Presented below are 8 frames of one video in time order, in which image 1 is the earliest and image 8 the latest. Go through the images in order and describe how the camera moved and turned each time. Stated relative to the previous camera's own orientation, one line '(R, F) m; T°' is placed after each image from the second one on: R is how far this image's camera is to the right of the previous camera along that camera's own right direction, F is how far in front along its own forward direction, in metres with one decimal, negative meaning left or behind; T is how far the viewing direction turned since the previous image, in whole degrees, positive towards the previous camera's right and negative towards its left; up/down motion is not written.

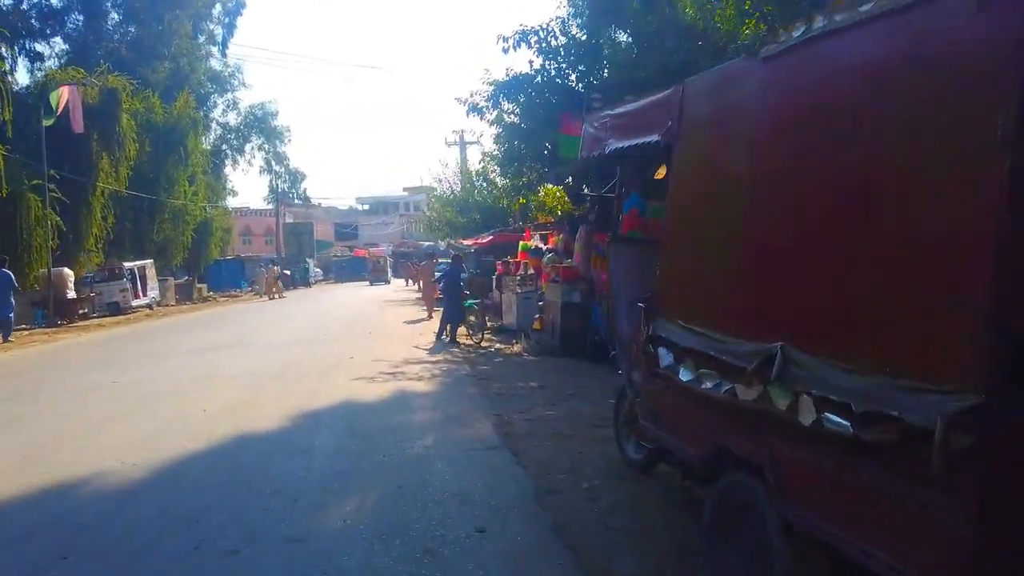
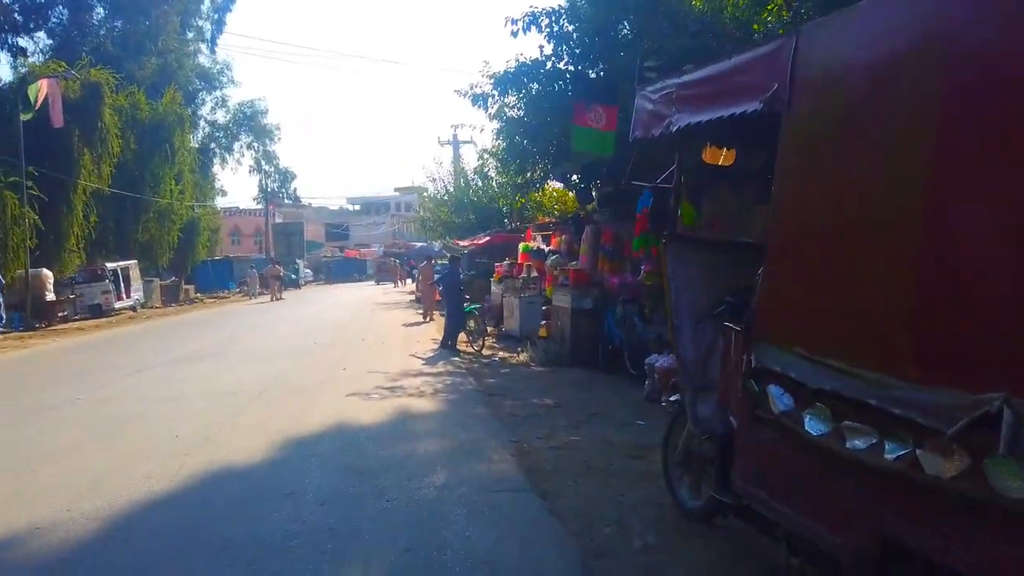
(-0.2, +0.9) m; +1°
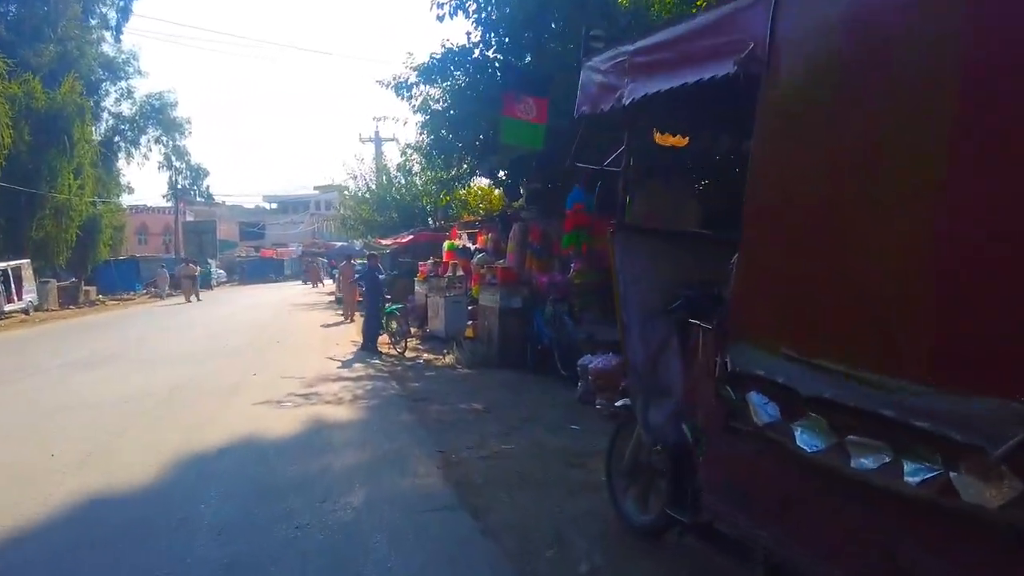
(0.0, +0.5) m; +6°
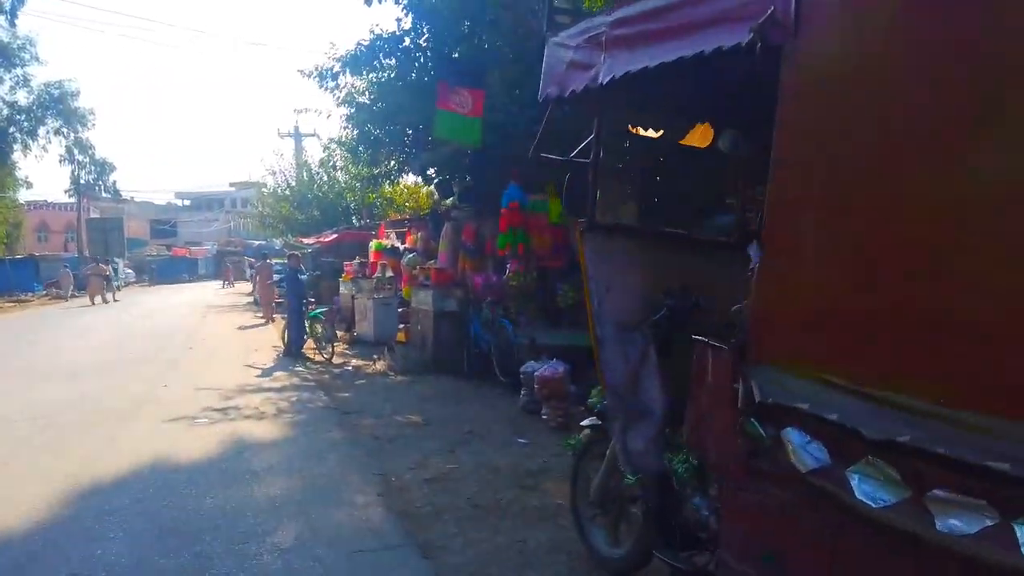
(-0.1, +0.5) m; +6°
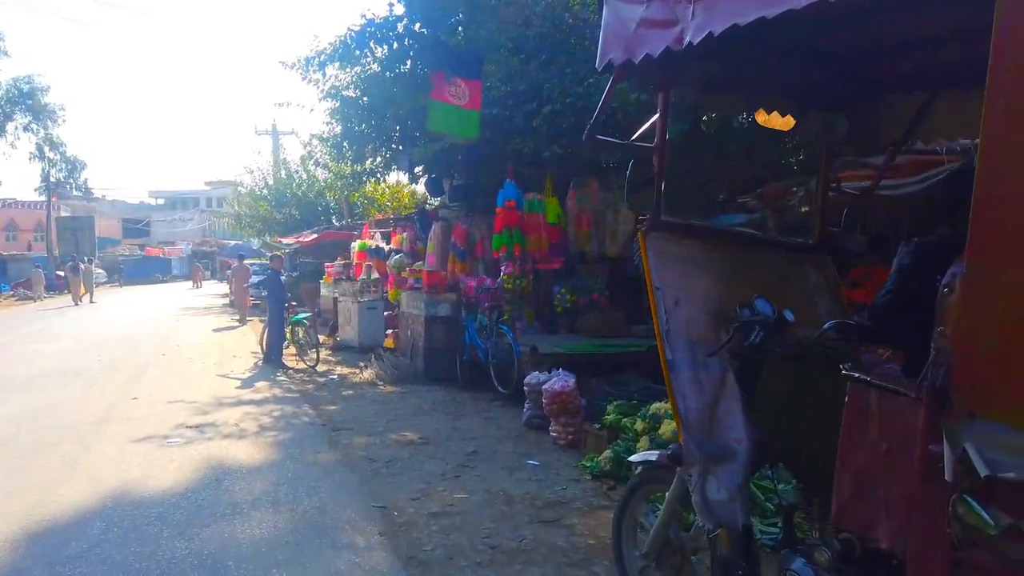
(-0.2, +0.6) m; +2°
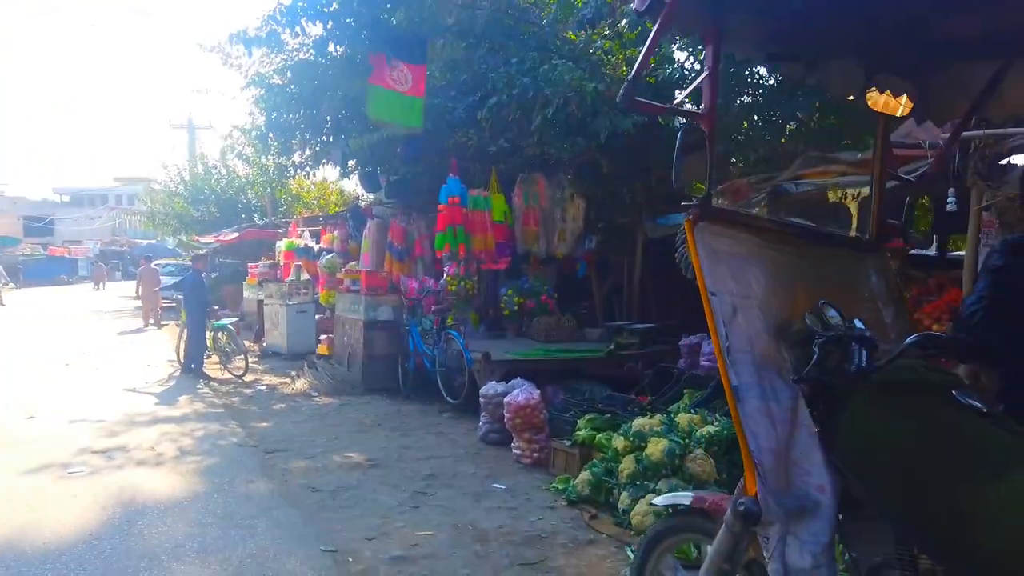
(-0.2, +0.6) m; +6°
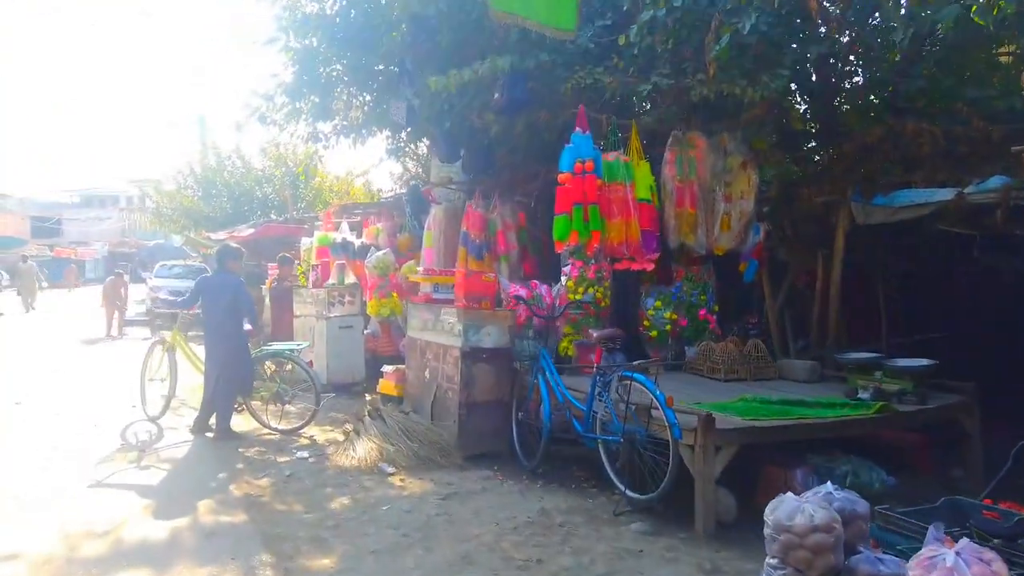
(-1.4, +3.4) m; -1°
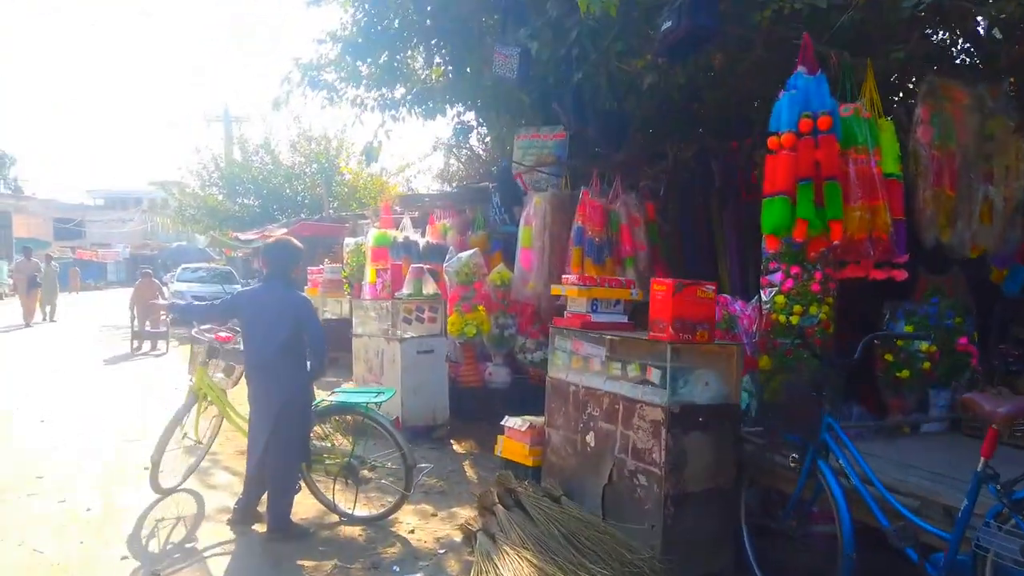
(-1.1, +2.3) m; -1°
